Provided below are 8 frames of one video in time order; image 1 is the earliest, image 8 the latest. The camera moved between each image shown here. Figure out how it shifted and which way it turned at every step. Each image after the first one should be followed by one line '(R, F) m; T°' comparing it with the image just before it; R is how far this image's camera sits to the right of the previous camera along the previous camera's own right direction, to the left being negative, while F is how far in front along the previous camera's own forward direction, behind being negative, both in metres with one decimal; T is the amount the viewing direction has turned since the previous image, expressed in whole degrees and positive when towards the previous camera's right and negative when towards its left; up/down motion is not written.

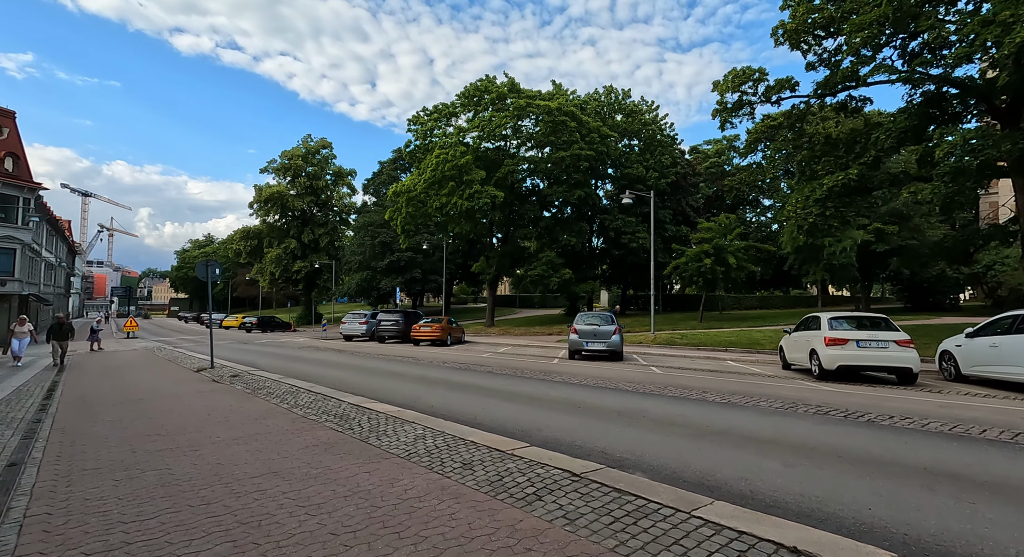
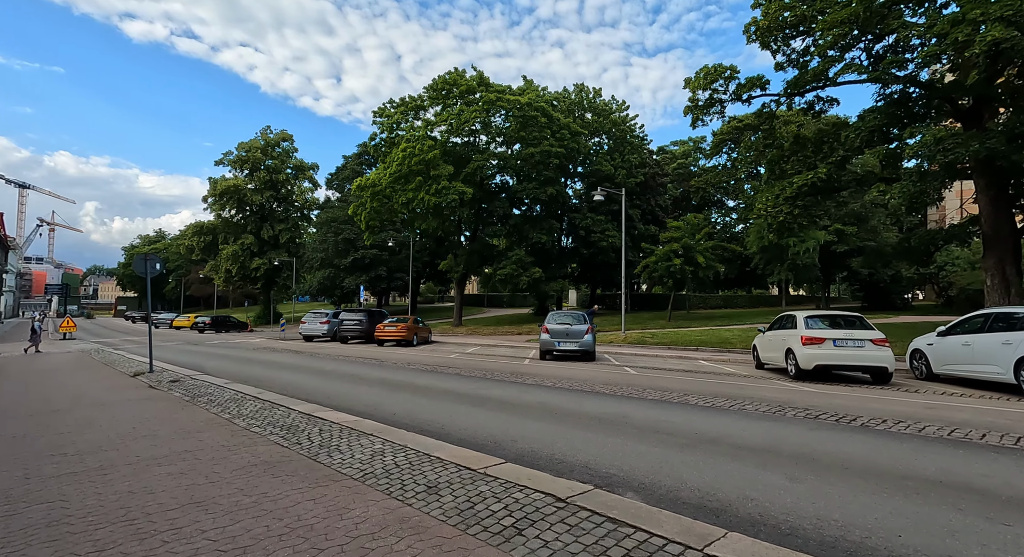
(0.0, +0.6) m; +4°
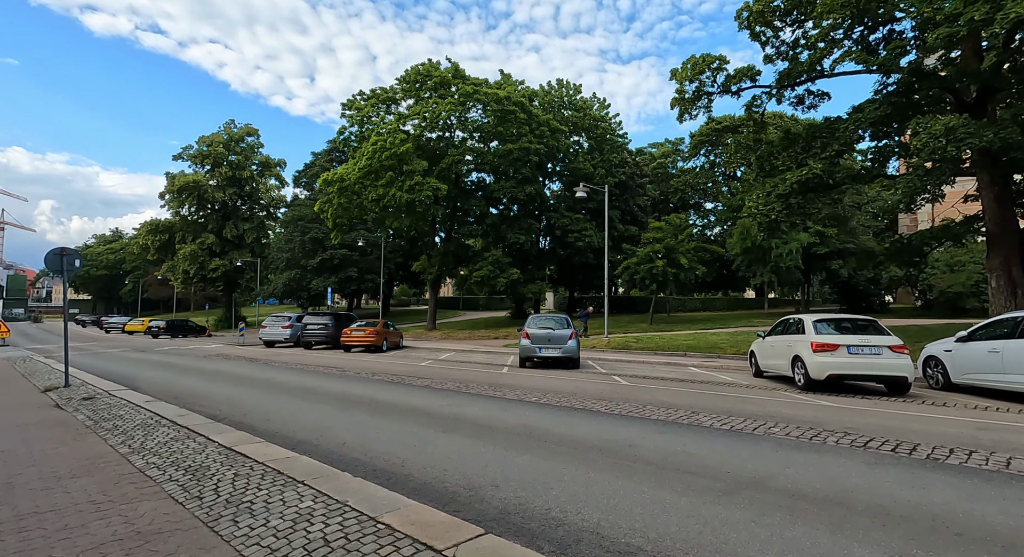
(0.0, +1.2) m; +3°
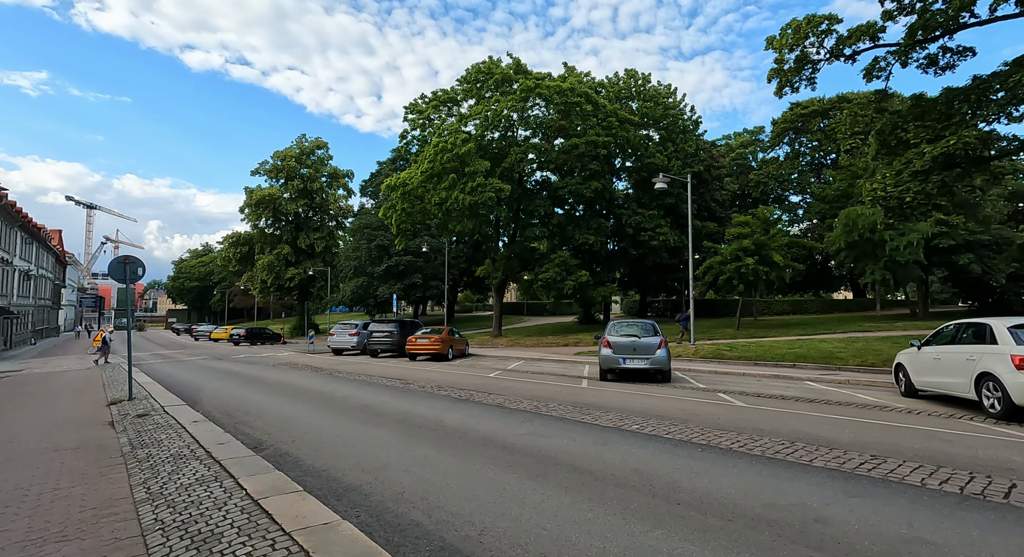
(-0.4, +1.4) m; -7°
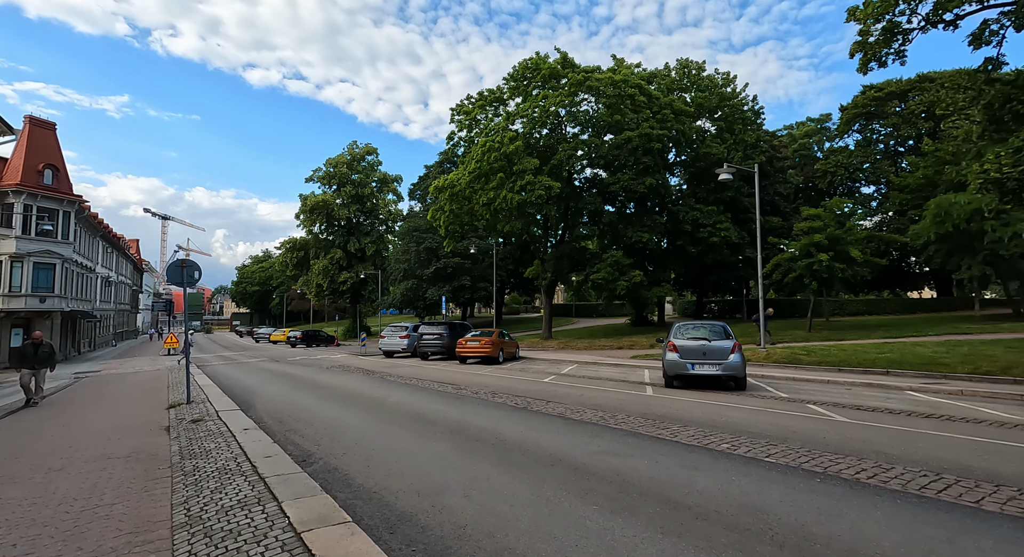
(-0.2, +0.7) m; -5°
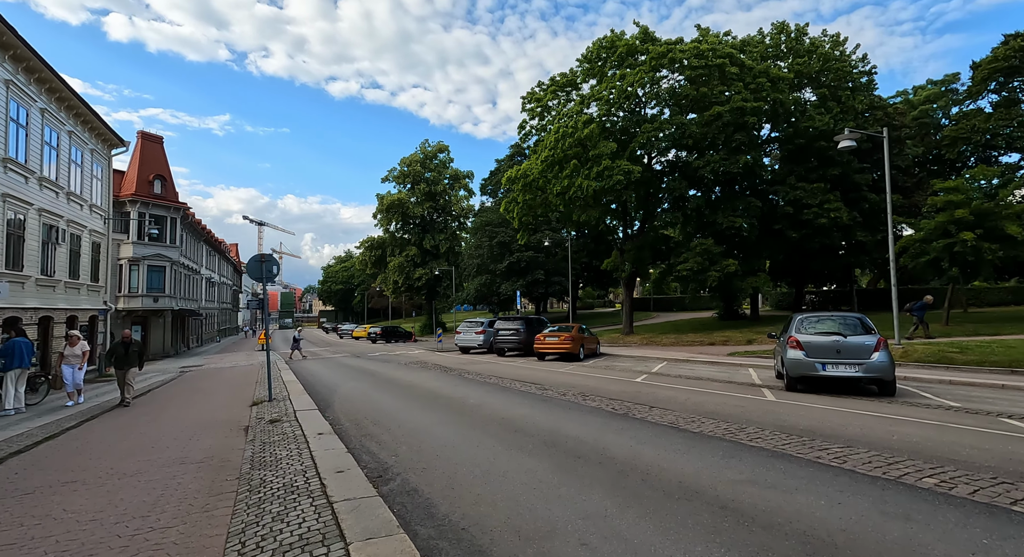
(-0.4, +1.1) m; -8°
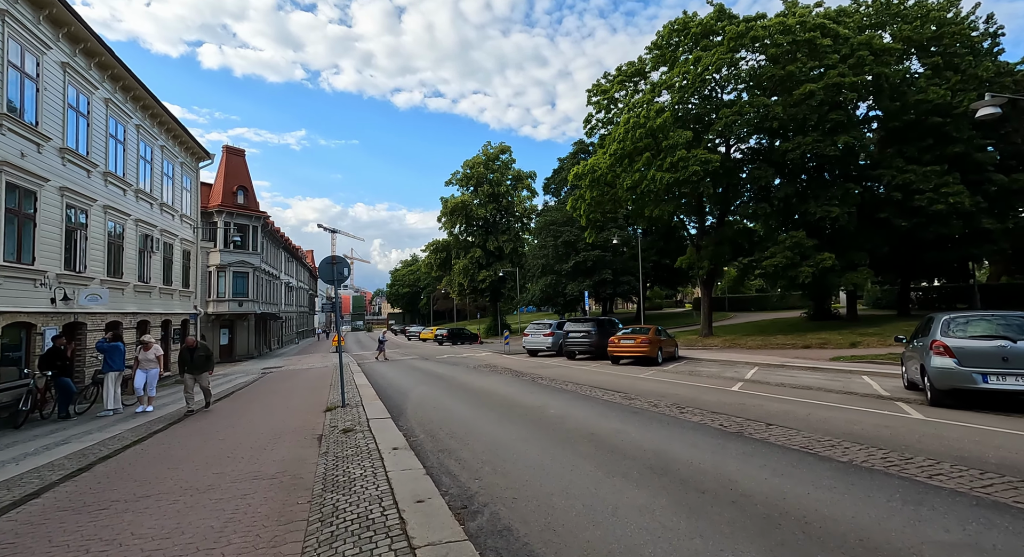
(-0.4, +0.9) m; -7°
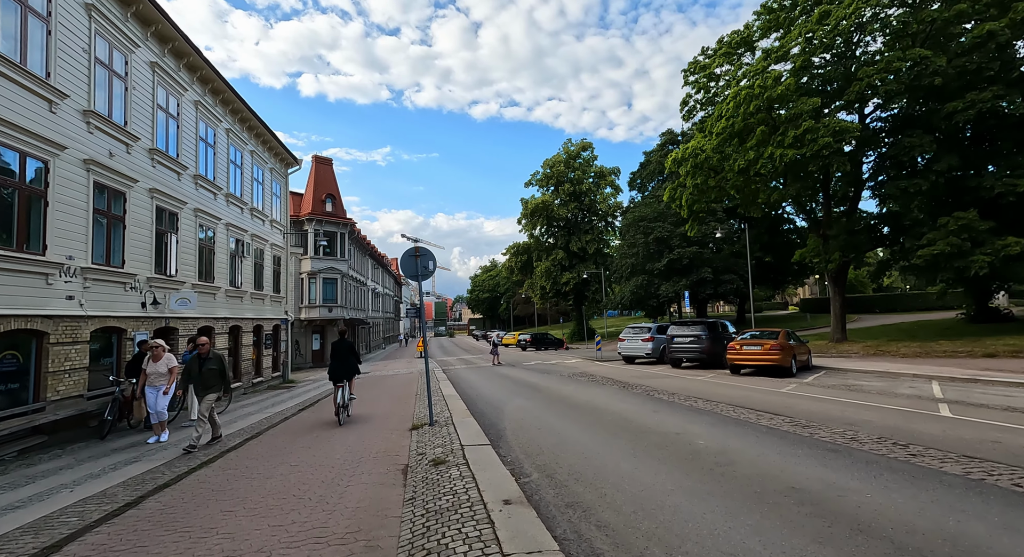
(-0.8, +2.2) m; -8°
